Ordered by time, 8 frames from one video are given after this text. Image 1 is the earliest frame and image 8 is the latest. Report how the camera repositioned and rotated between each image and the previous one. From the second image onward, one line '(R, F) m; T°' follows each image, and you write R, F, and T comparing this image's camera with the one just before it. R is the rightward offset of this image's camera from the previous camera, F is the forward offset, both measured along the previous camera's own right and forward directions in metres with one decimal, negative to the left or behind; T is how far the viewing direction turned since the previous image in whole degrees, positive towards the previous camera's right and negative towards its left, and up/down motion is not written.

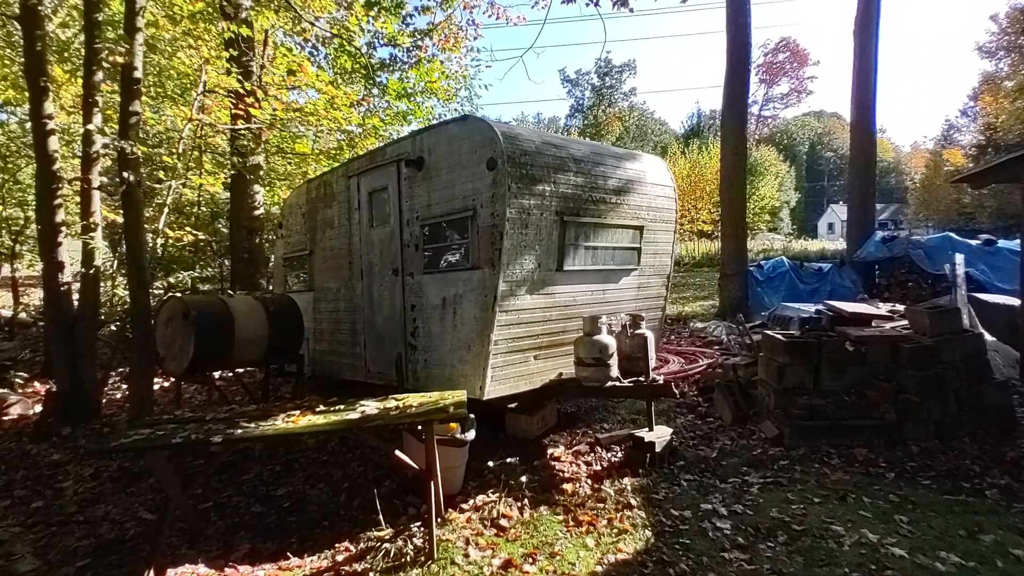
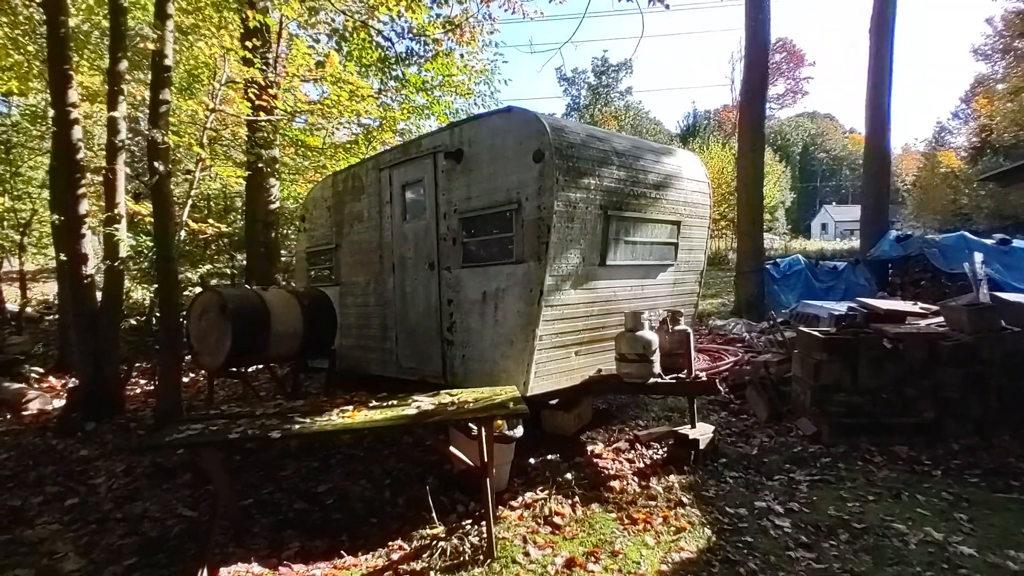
(-0.4, +0.1) m; +1°
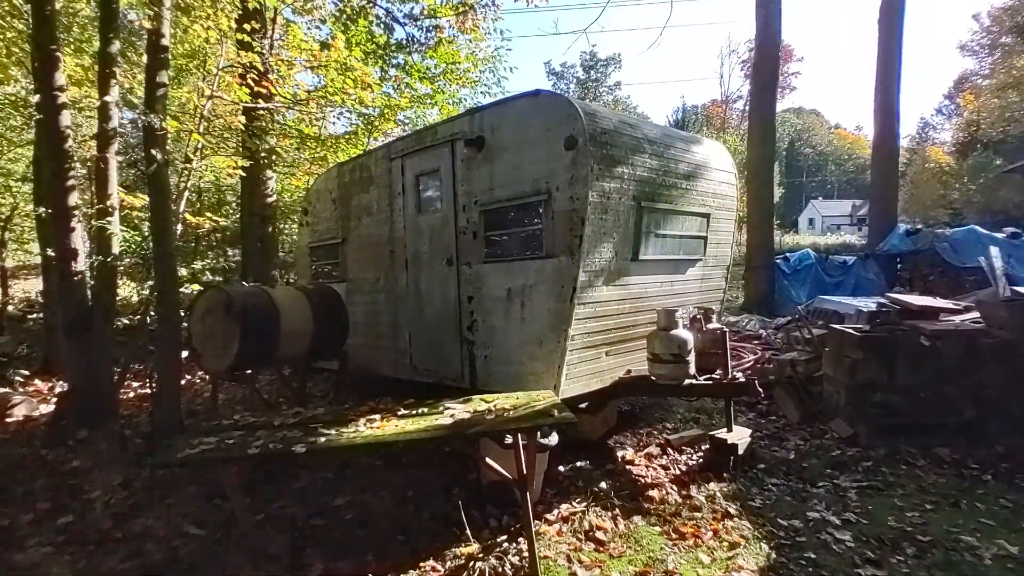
(-0.3, +0.3) m; +1°
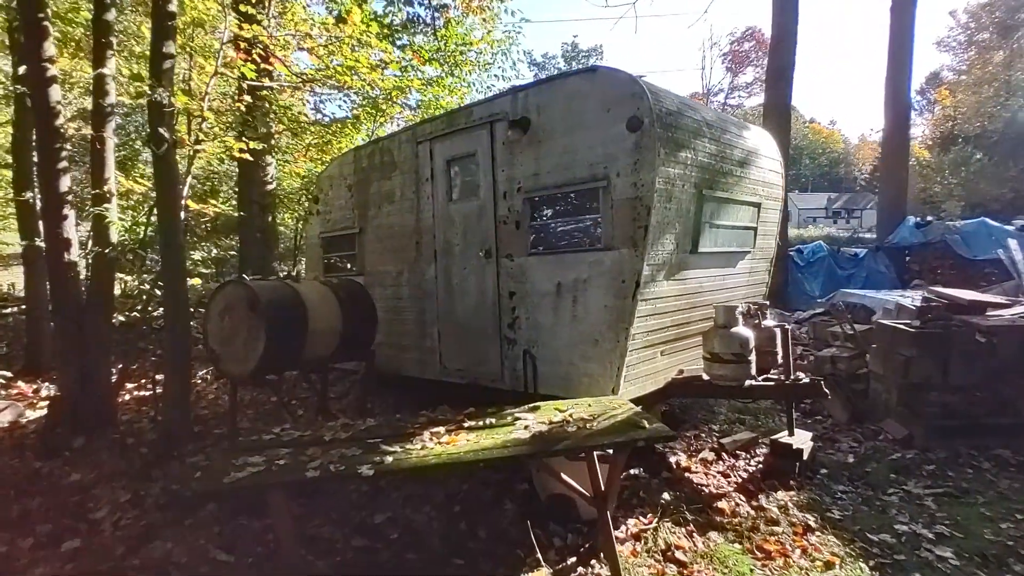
(-0.6, +0.4) m; +2°
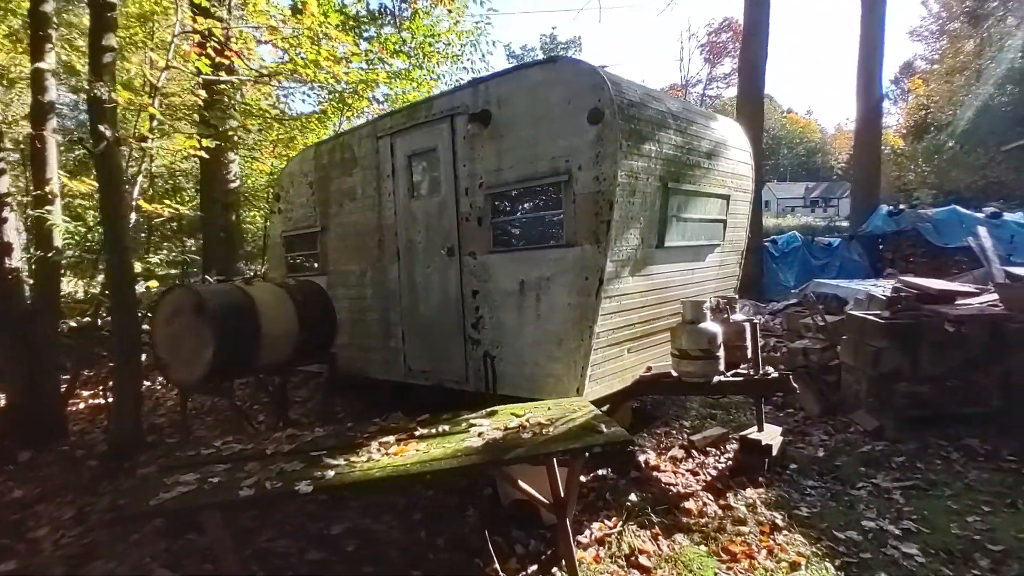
(+0.2, +0.1) m; +2°
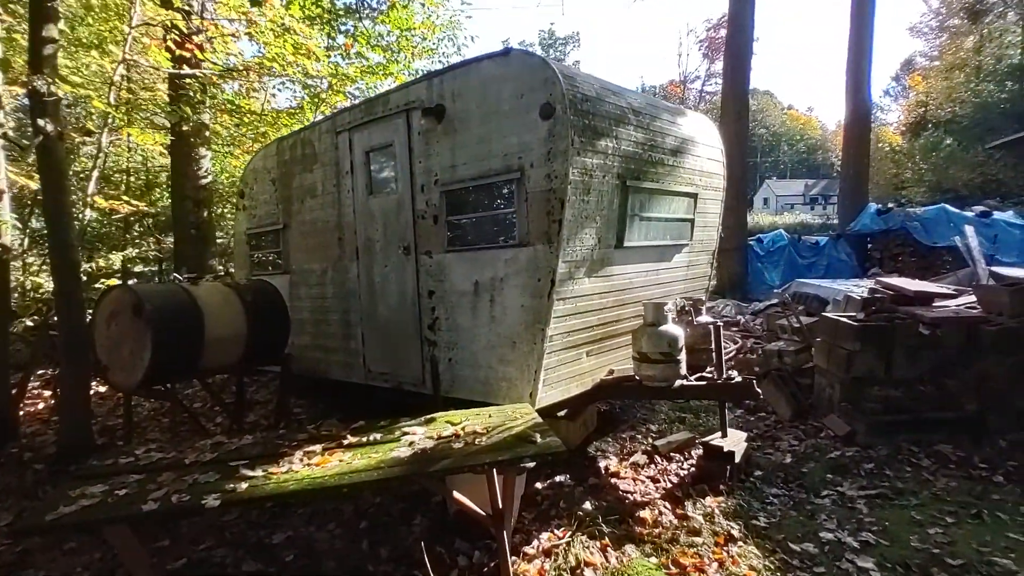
(+0.3, +0.1) m; 0°
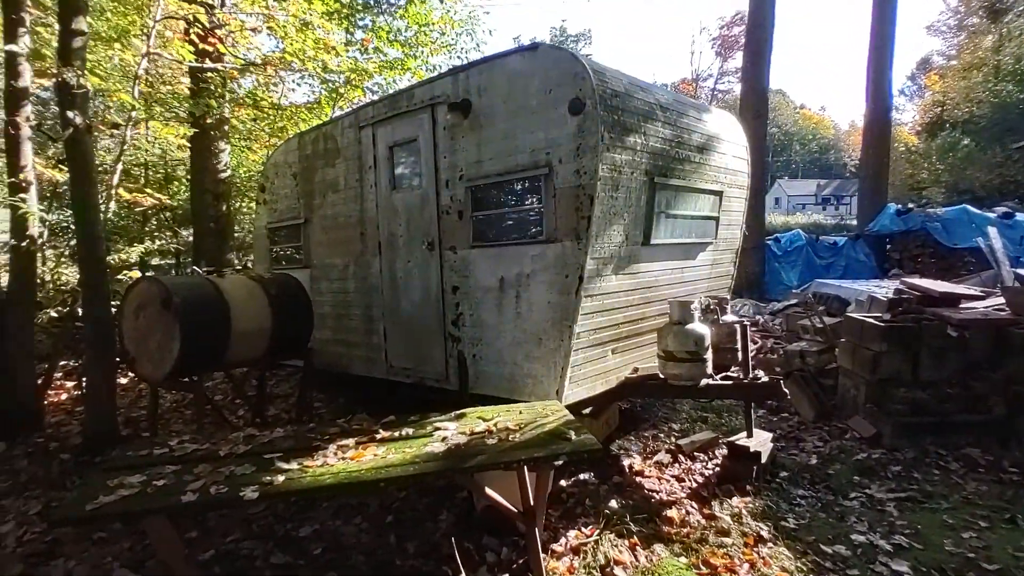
(-0.1, 0.0) m; -1°
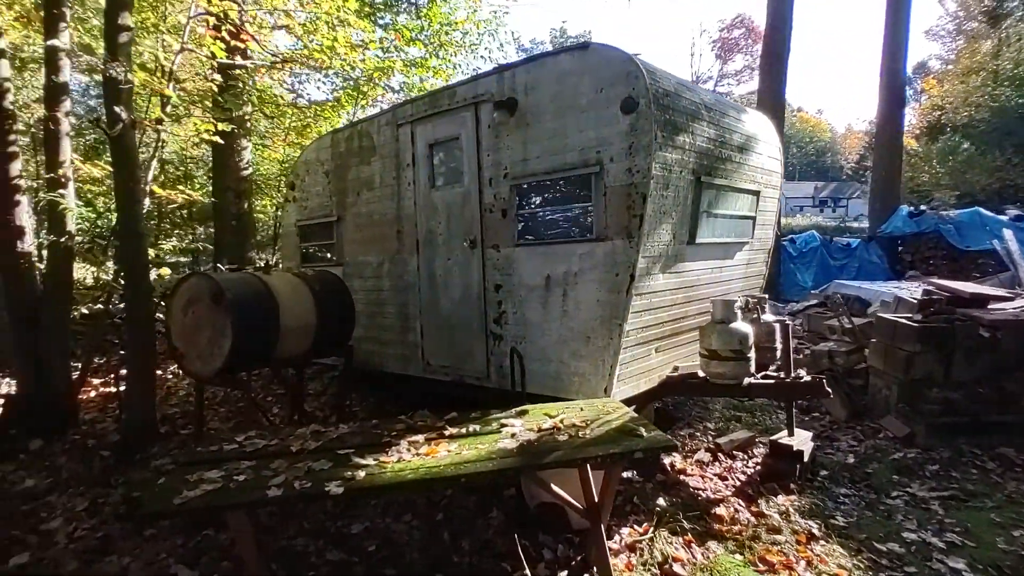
(-0.4, 0.0) m; 0°
